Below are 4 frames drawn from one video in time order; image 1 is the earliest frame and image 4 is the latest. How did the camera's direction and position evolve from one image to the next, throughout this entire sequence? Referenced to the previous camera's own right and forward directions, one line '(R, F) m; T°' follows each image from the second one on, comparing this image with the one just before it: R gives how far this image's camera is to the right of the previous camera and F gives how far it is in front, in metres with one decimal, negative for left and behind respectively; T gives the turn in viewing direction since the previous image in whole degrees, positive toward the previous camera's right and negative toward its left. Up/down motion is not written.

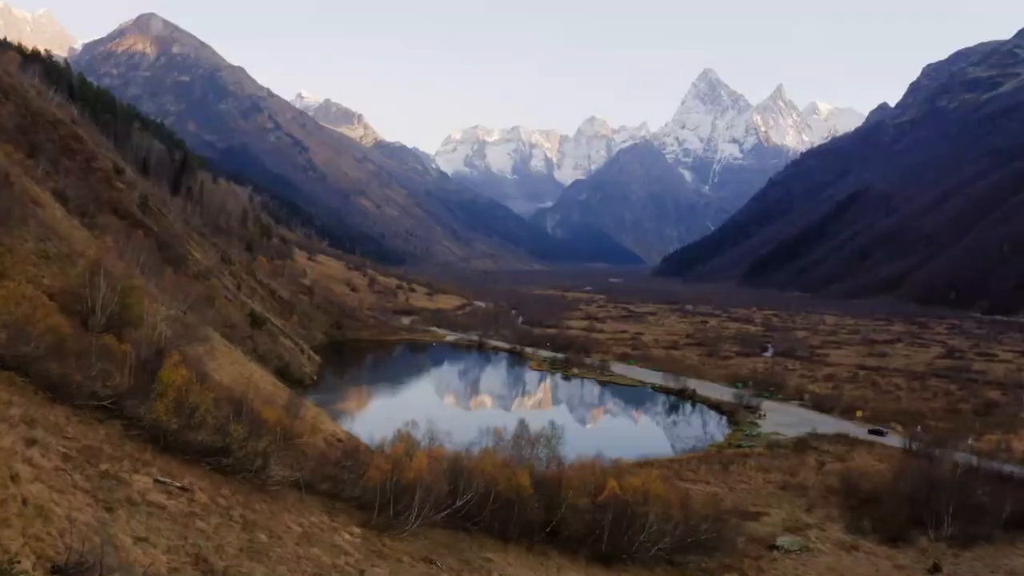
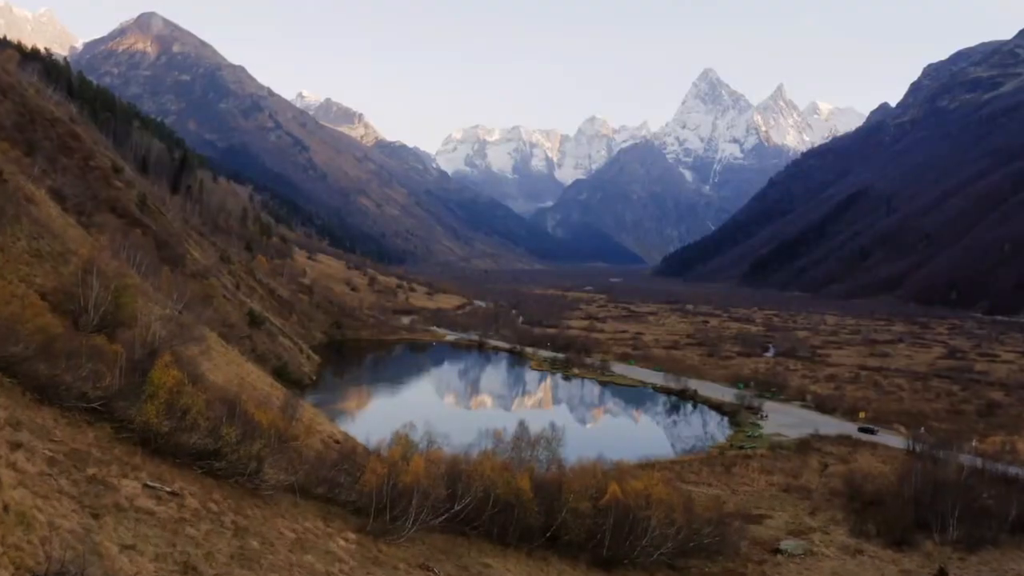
(0.0, +0.4) m; 0°
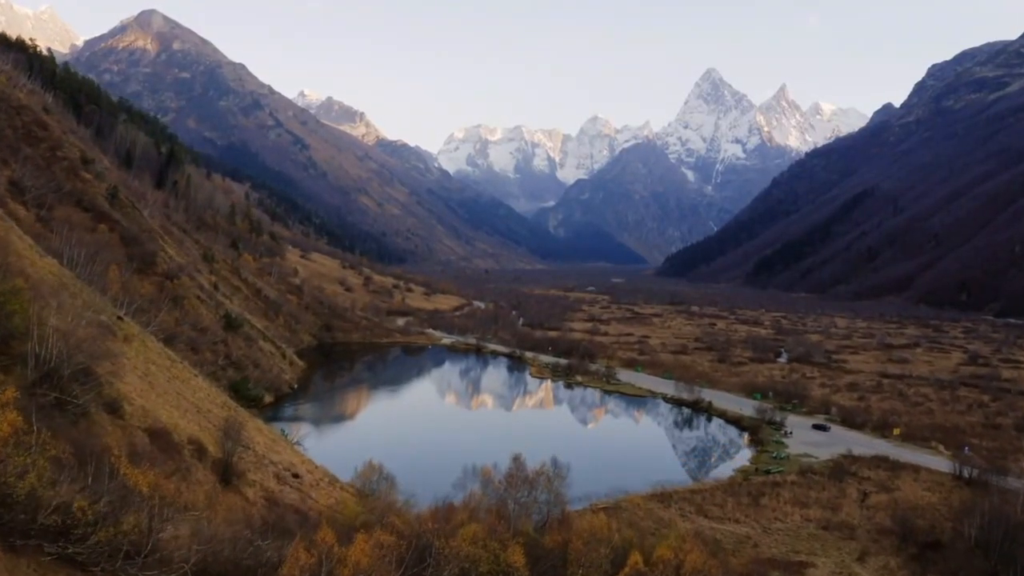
(+0.3, +5.4) m; 0°
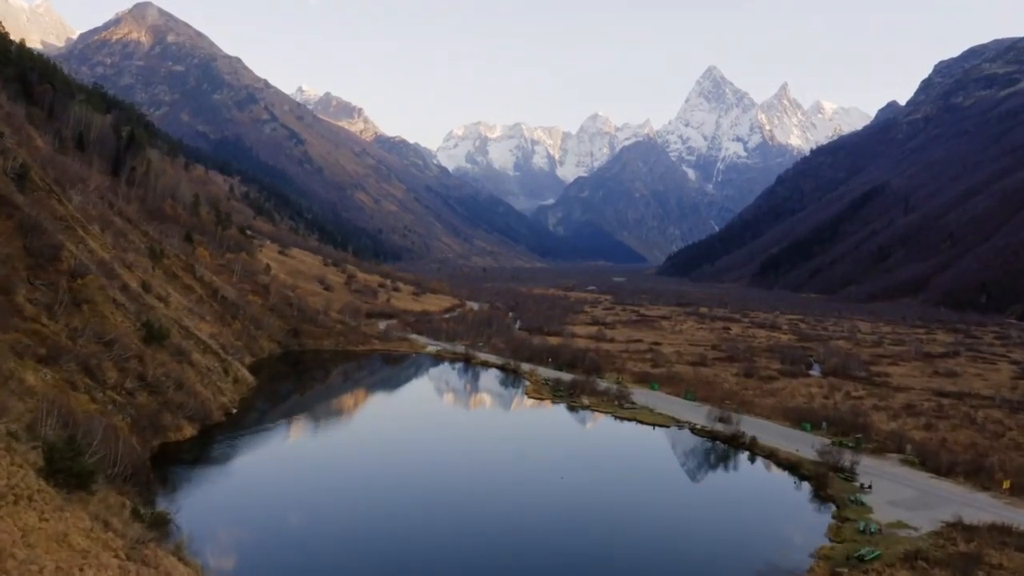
(+0.5, +12.4) m; 0°
